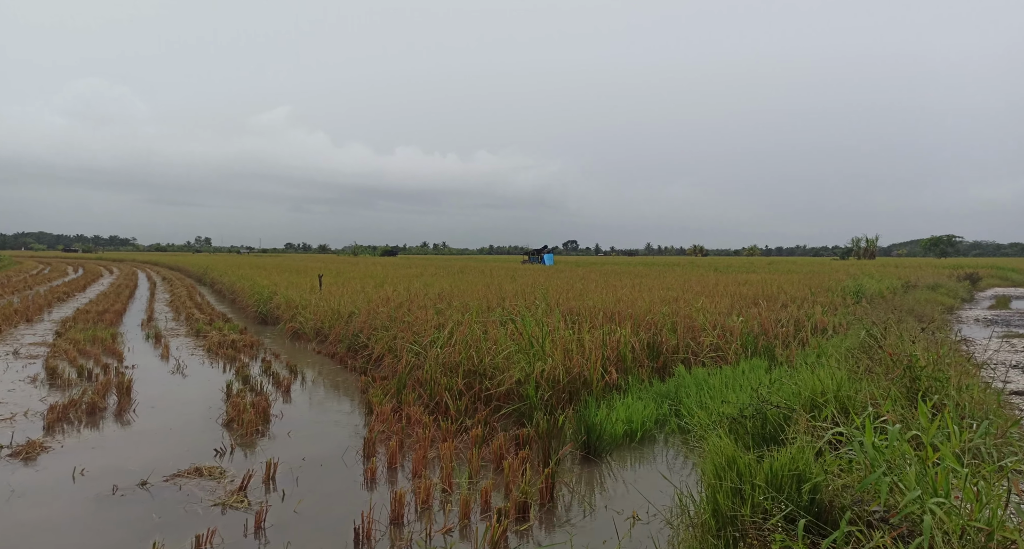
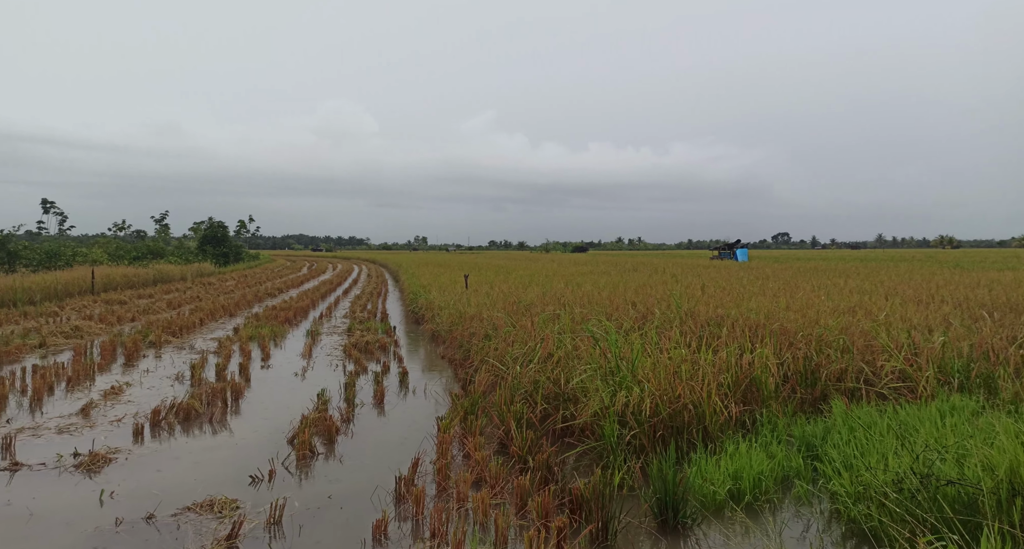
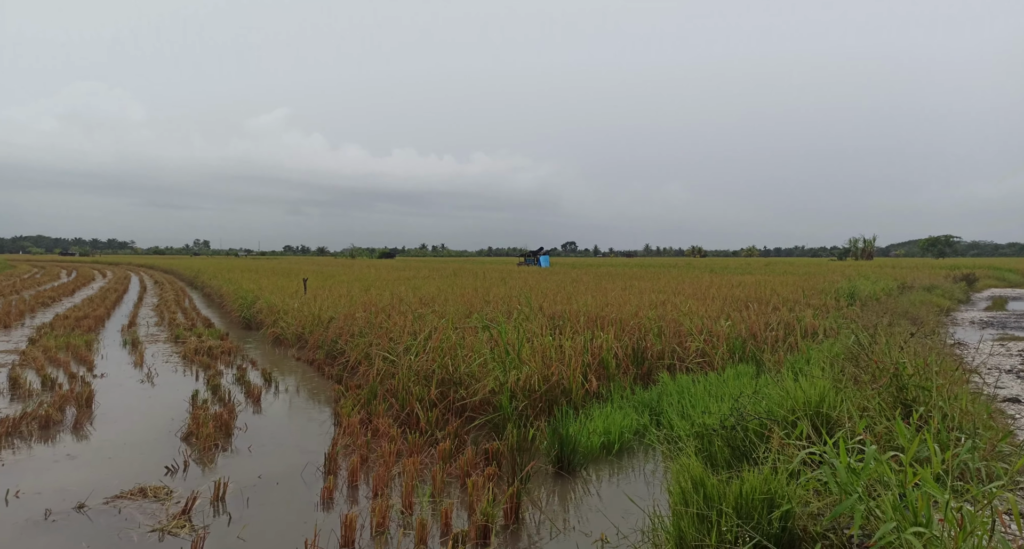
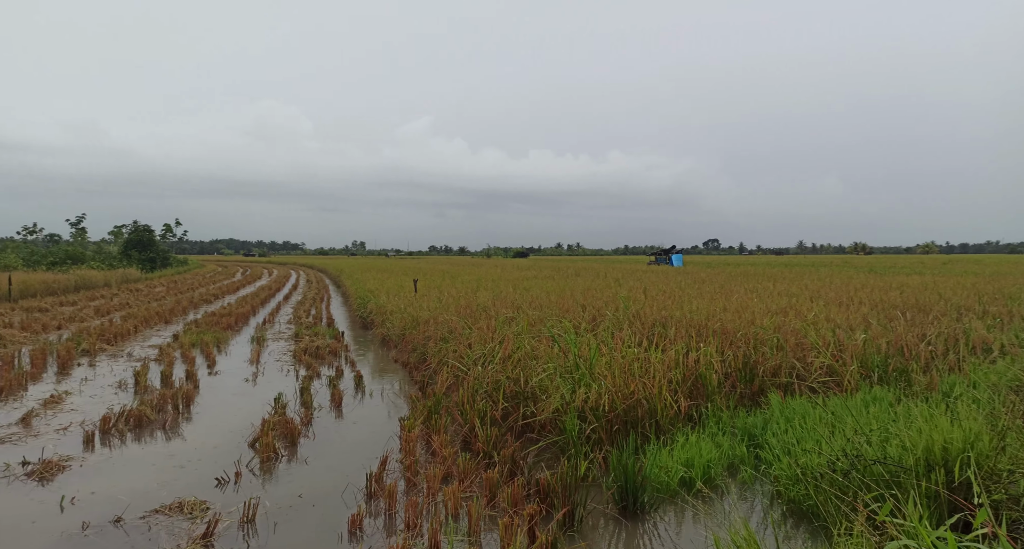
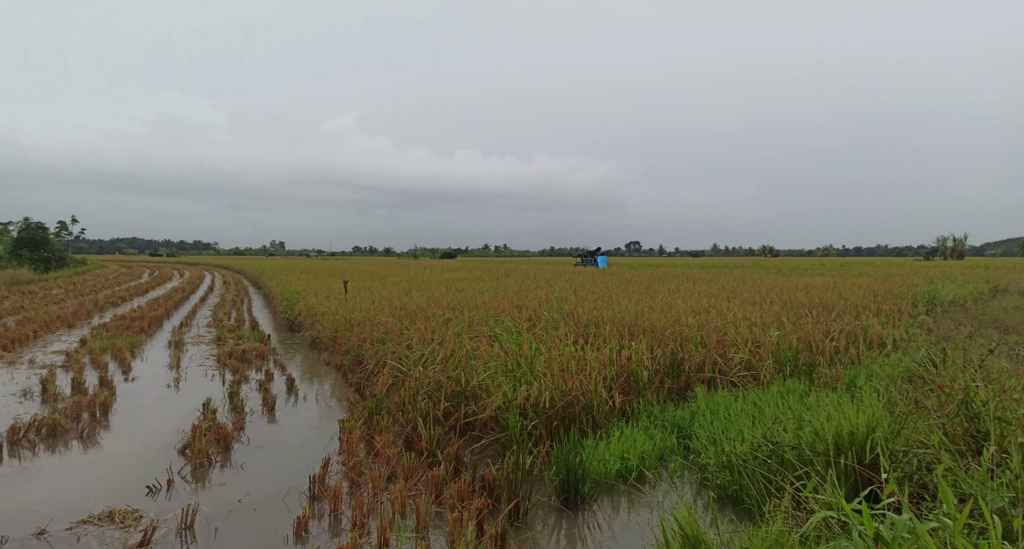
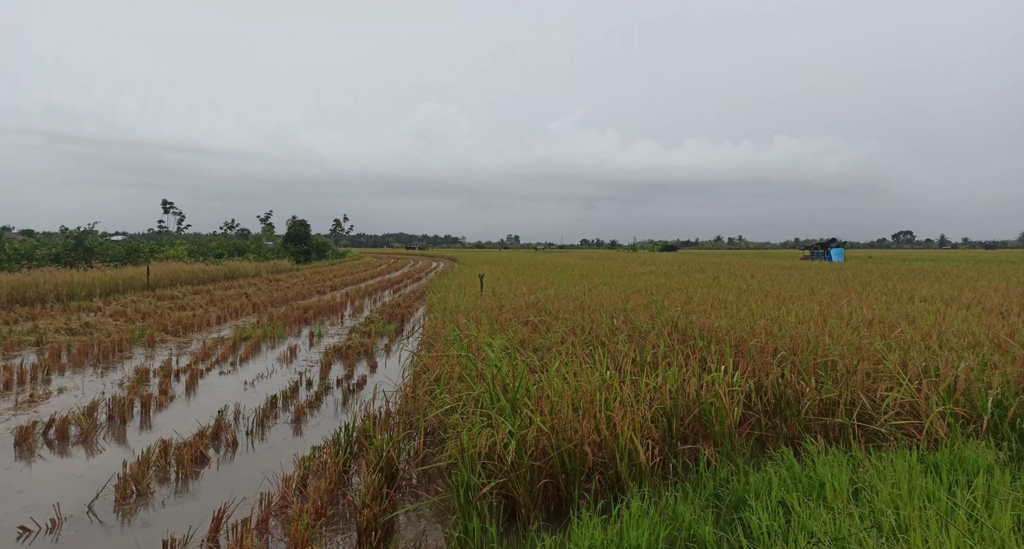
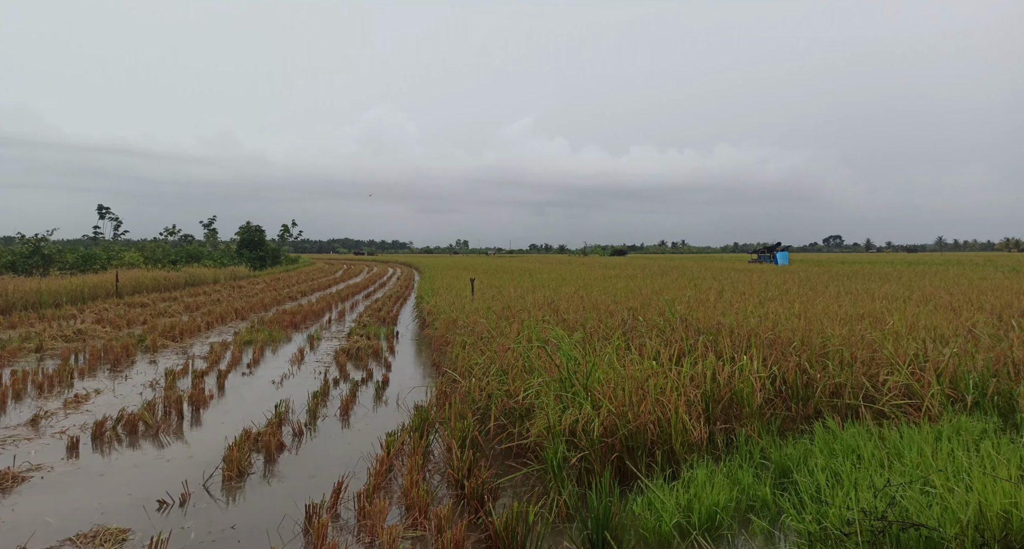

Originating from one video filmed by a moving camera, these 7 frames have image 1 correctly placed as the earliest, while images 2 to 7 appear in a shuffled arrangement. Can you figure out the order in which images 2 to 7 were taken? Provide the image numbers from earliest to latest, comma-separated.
3, 5, 4, 2, 7, 6
